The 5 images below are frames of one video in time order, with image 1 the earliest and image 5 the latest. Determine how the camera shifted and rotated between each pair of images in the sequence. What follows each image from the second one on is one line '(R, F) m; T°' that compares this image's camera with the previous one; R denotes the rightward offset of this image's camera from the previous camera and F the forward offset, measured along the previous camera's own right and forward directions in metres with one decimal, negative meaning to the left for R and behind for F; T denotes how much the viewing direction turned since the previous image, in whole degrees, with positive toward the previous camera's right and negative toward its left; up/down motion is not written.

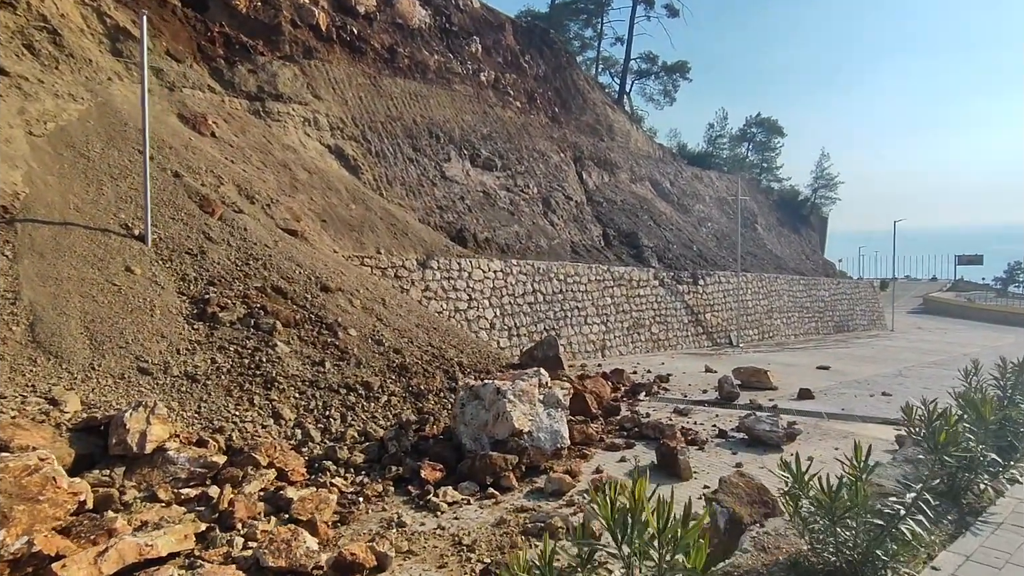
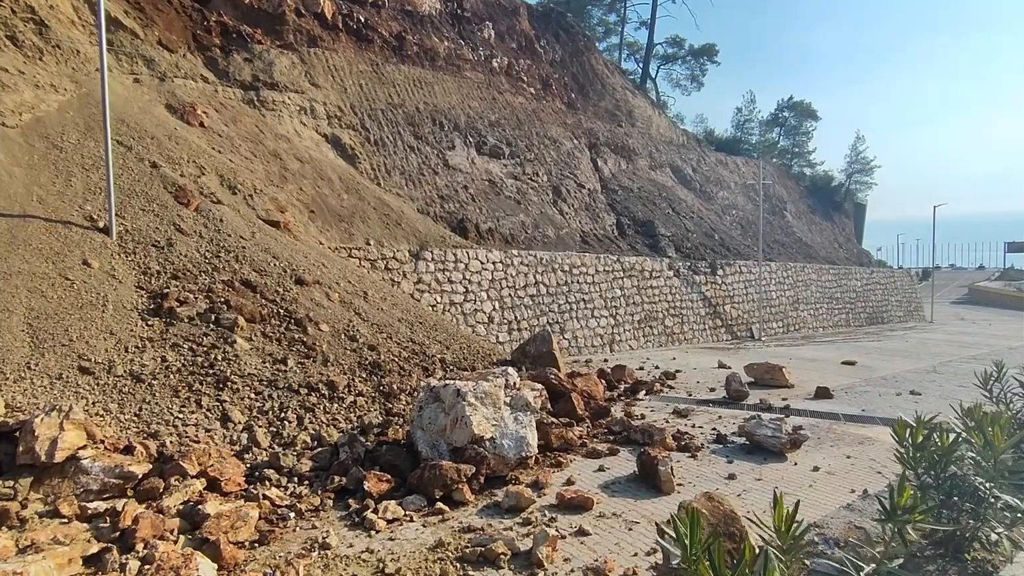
(+0.7, +0.7) m; -3°
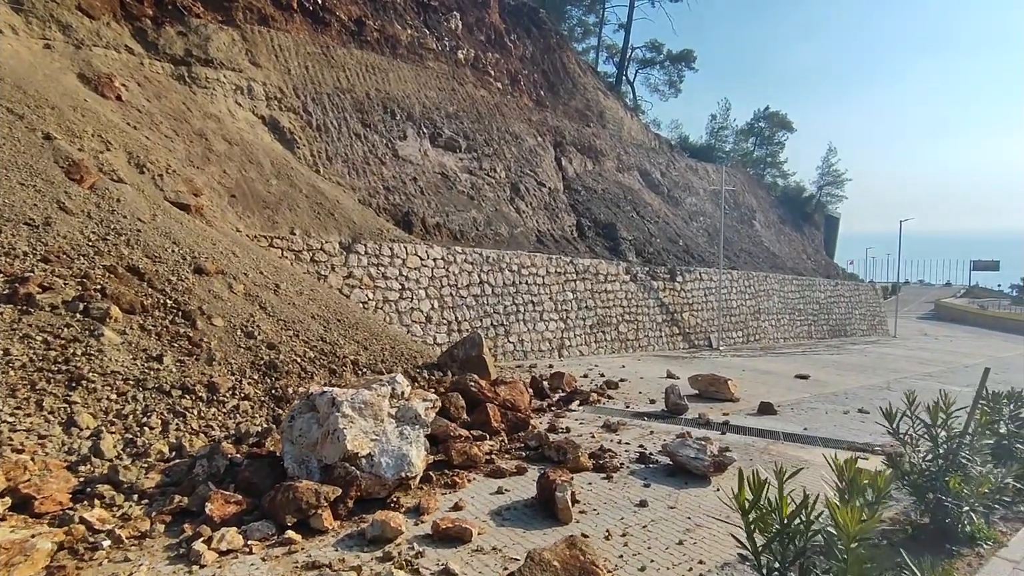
(+0.8, +0.7) m; +2°
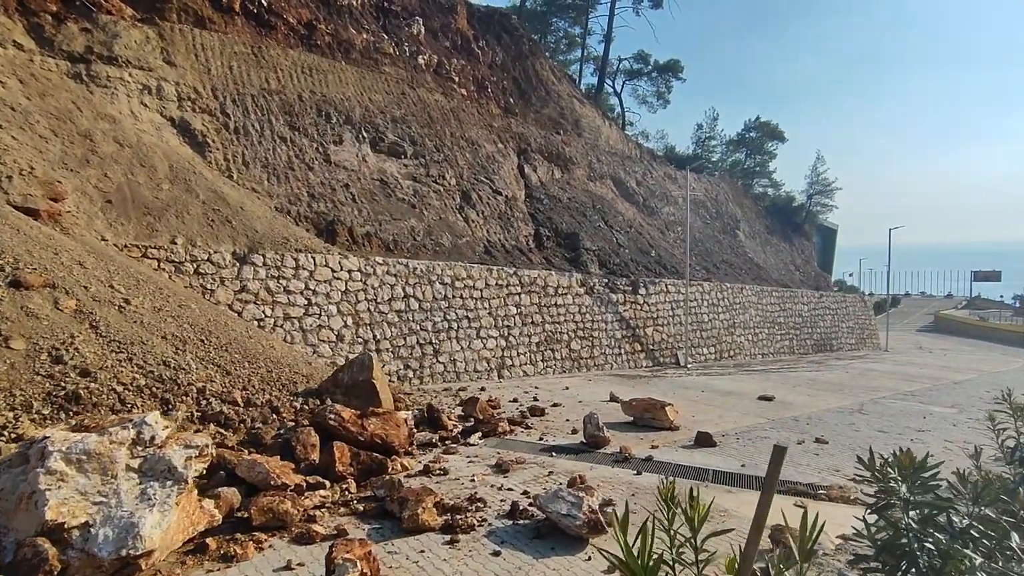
(+1.5, +1.3) m; -1°
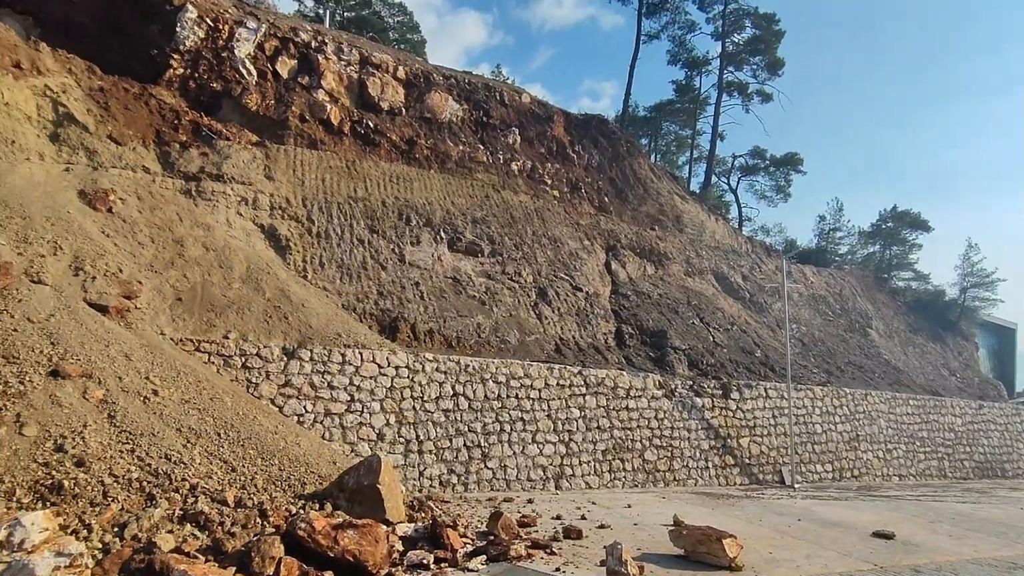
(+1.4, +0.8) m; -13°
